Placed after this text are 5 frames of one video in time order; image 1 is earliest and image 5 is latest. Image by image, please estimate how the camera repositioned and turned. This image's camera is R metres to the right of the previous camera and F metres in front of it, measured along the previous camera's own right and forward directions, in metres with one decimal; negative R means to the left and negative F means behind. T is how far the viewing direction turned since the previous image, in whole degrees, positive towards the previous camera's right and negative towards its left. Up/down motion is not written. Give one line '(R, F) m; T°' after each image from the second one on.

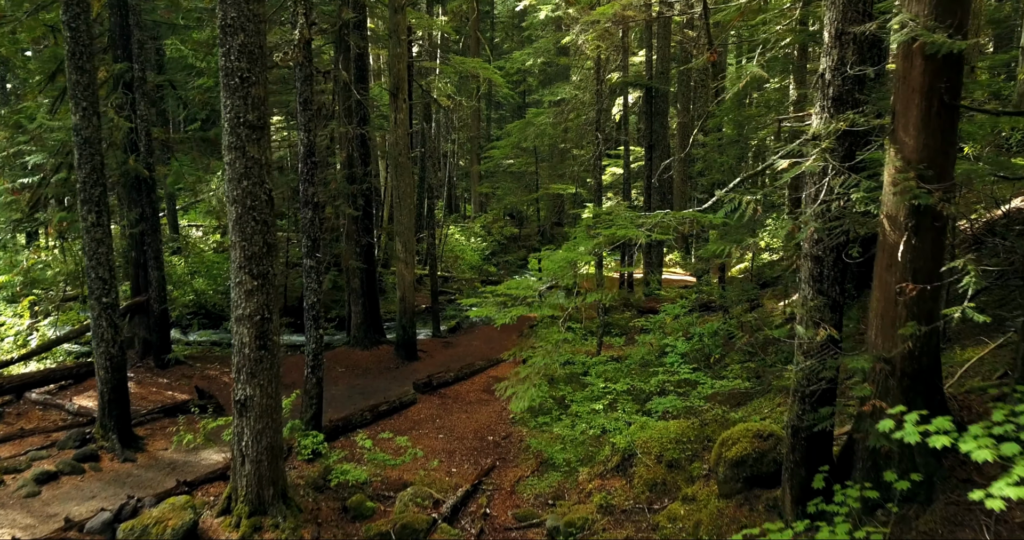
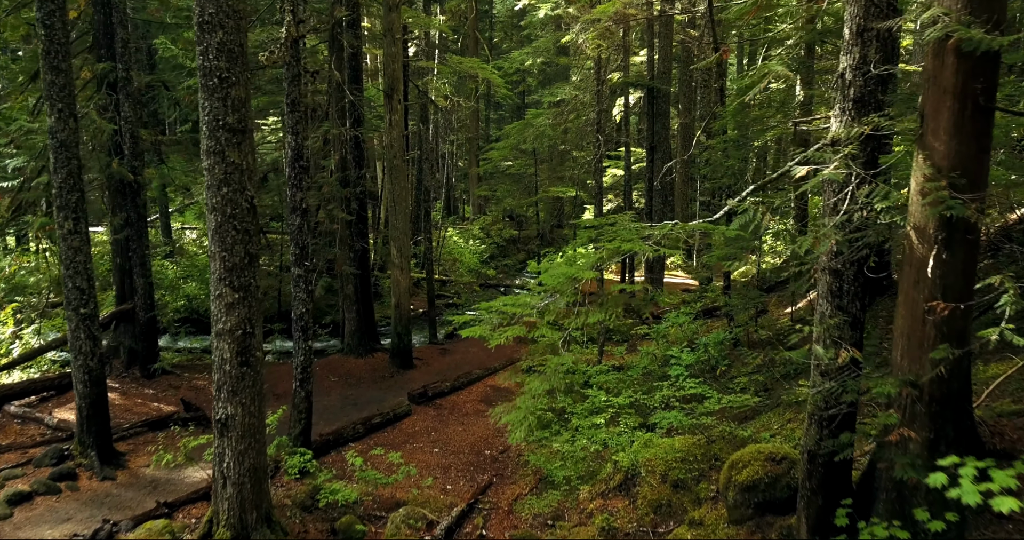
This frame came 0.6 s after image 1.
(0.0, +0.3) m; 0°
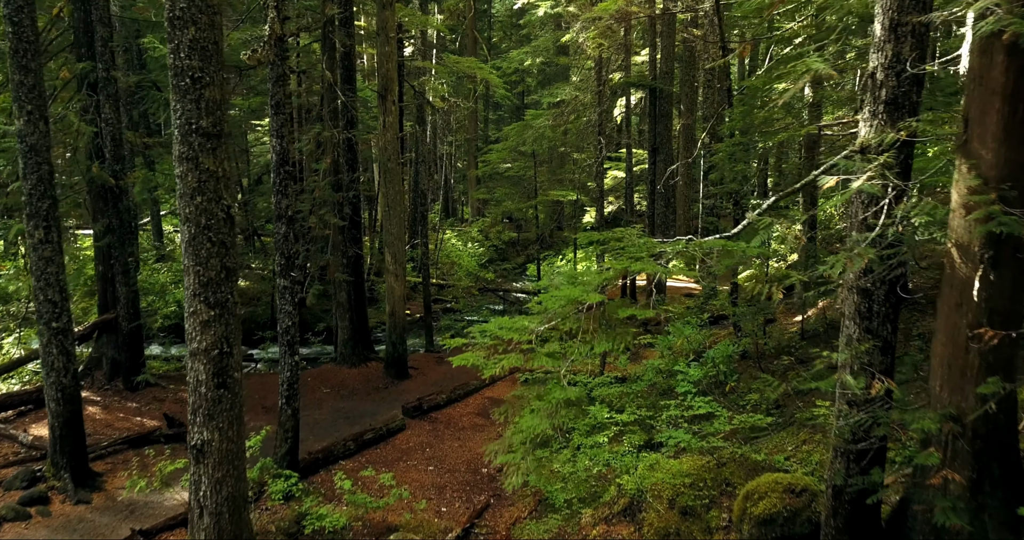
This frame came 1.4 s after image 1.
(0.0, +0.4) m; 0°
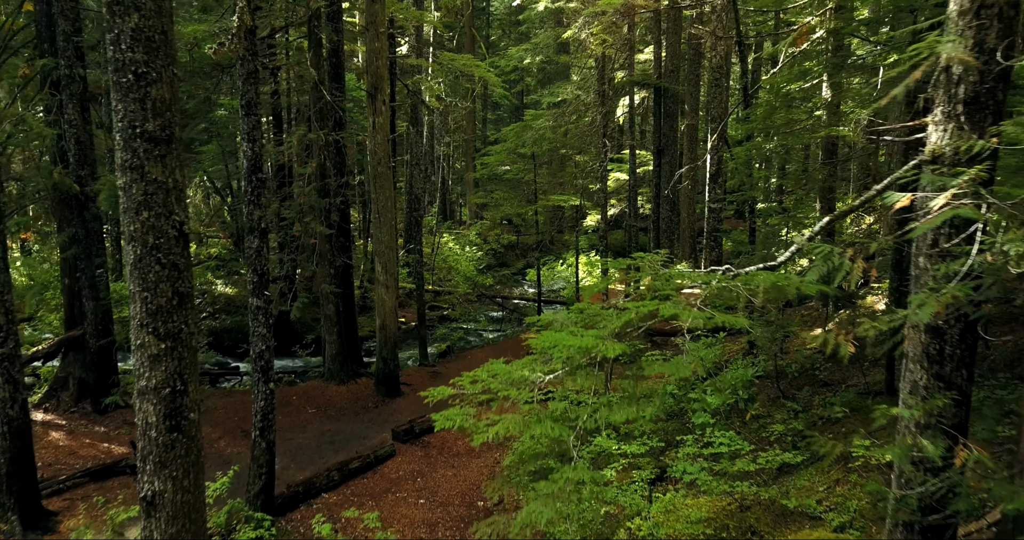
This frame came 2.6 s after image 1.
(0.0, +0.7) m; 0°
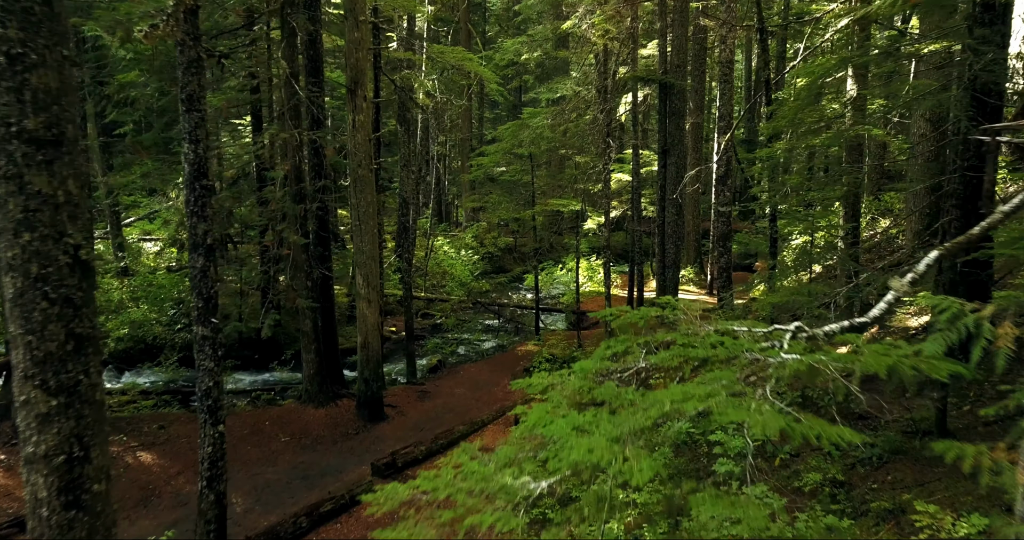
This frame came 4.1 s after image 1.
(+0.1, +0.9) m; 0°
